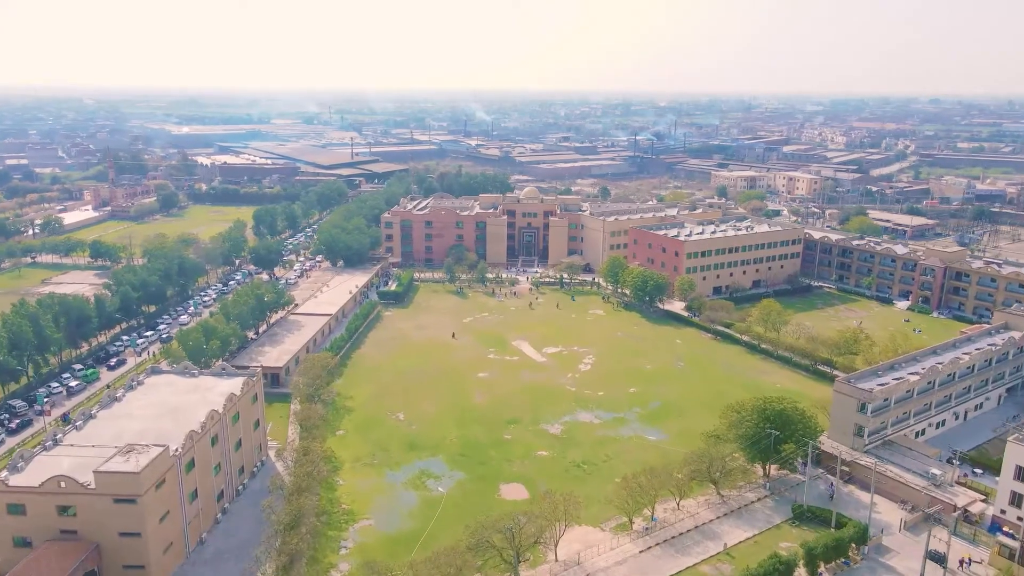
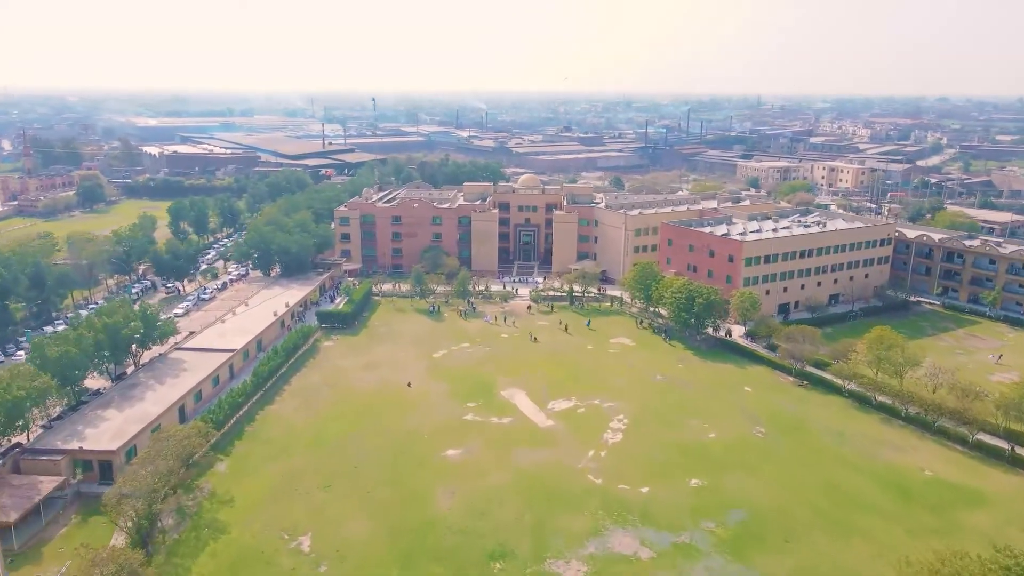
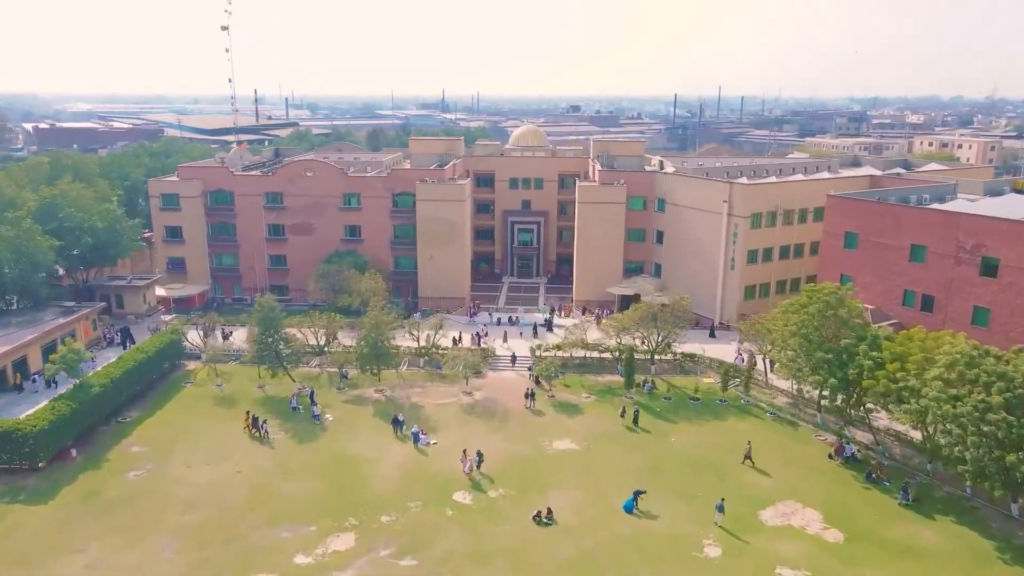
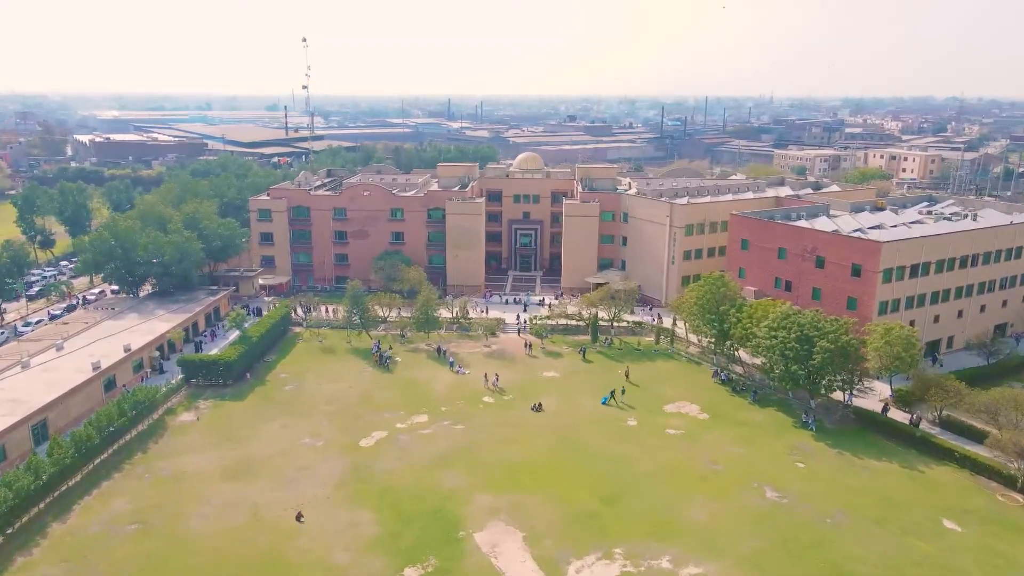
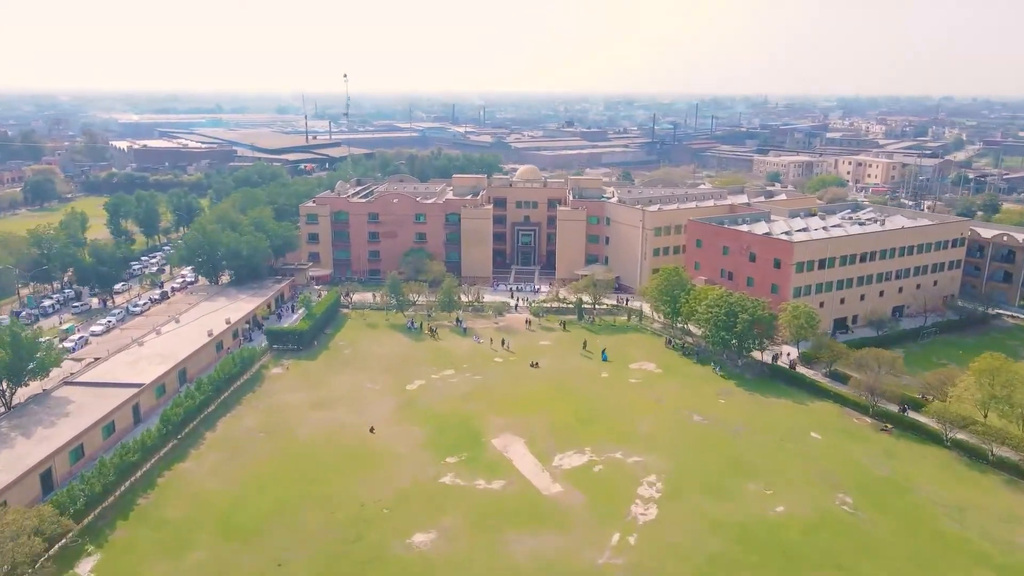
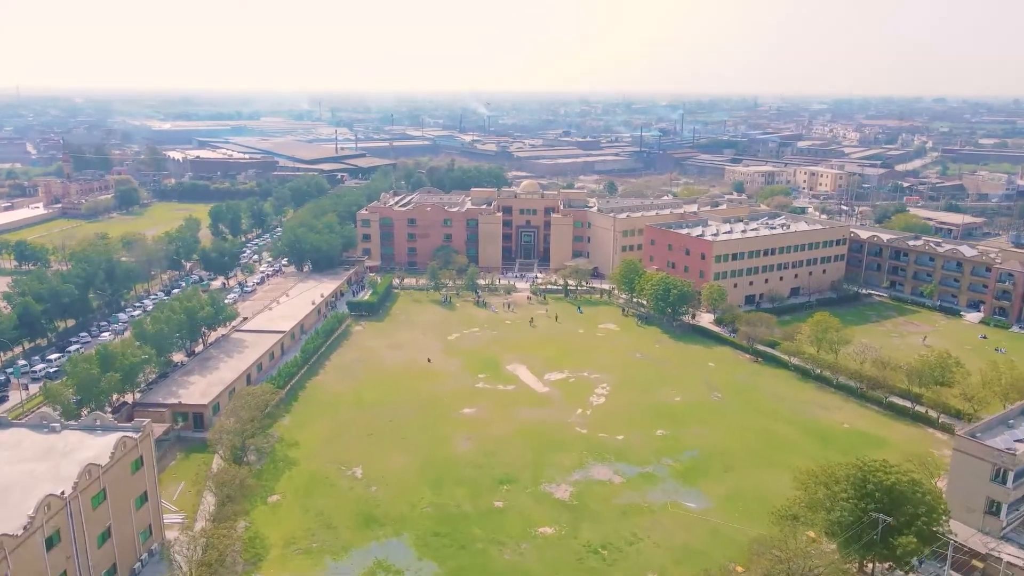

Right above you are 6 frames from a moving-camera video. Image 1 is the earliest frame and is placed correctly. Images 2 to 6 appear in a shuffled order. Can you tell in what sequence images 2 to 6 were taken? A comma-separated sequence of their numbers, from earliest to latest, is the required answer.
6, 2, 5, 4, 3
